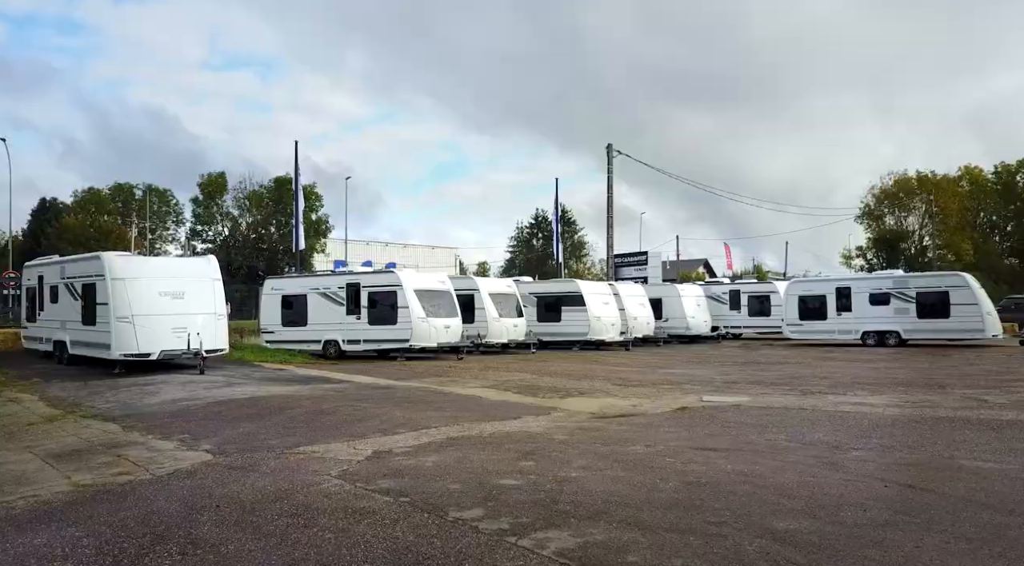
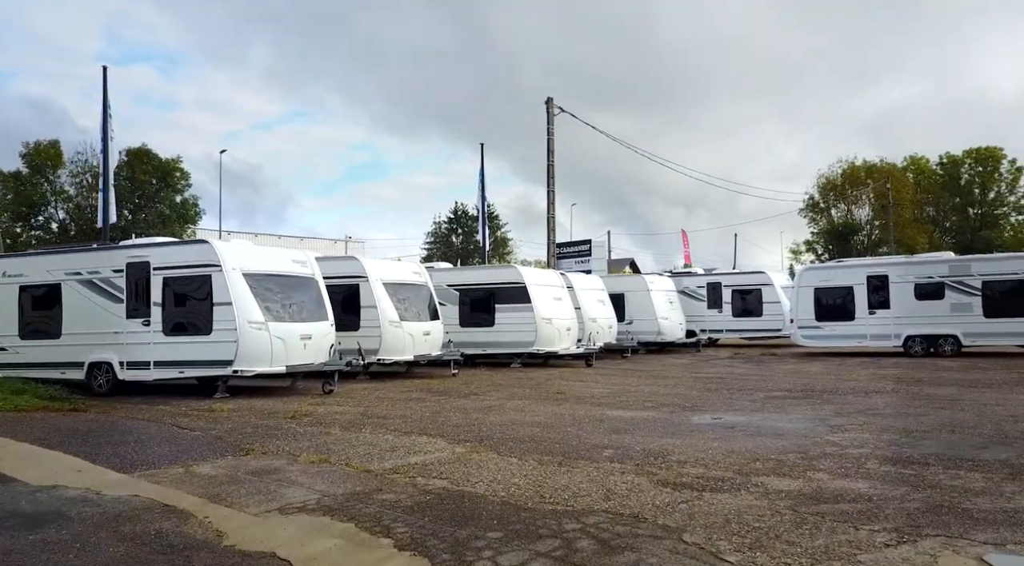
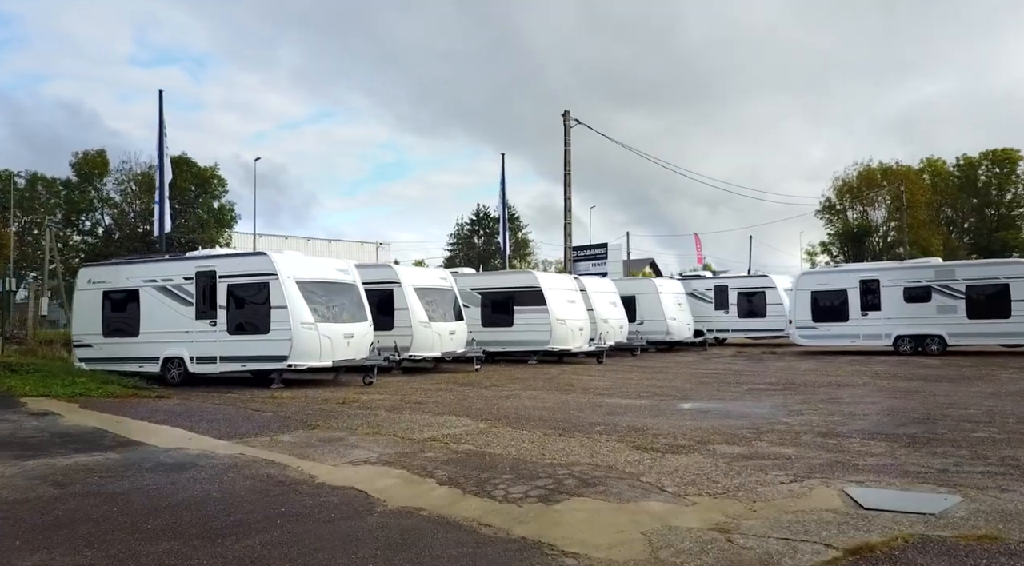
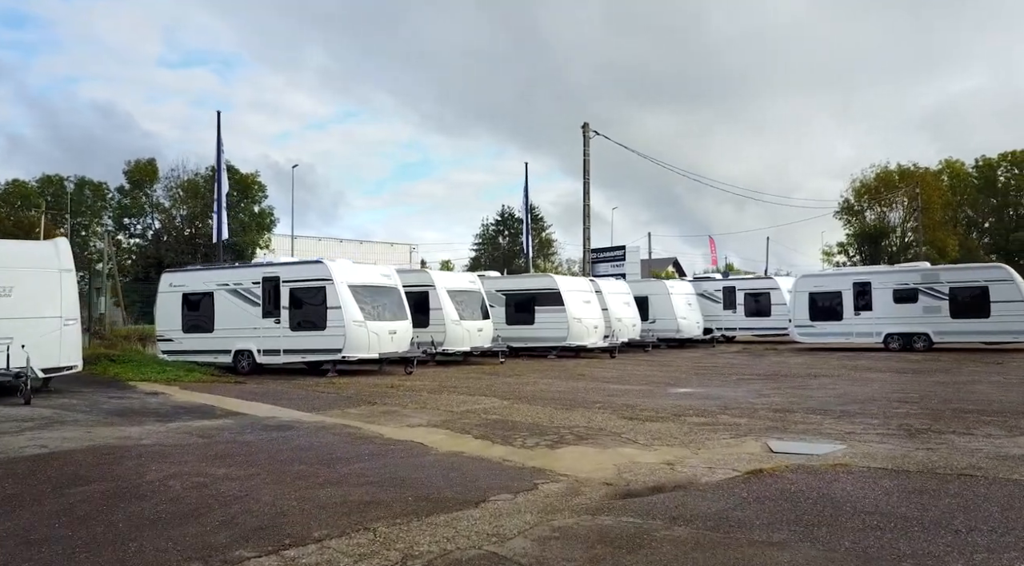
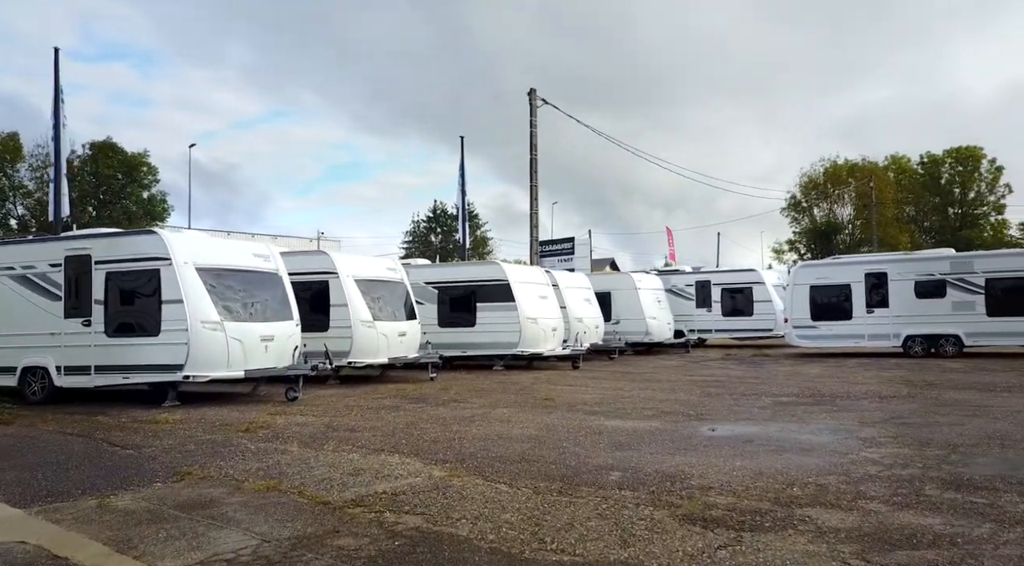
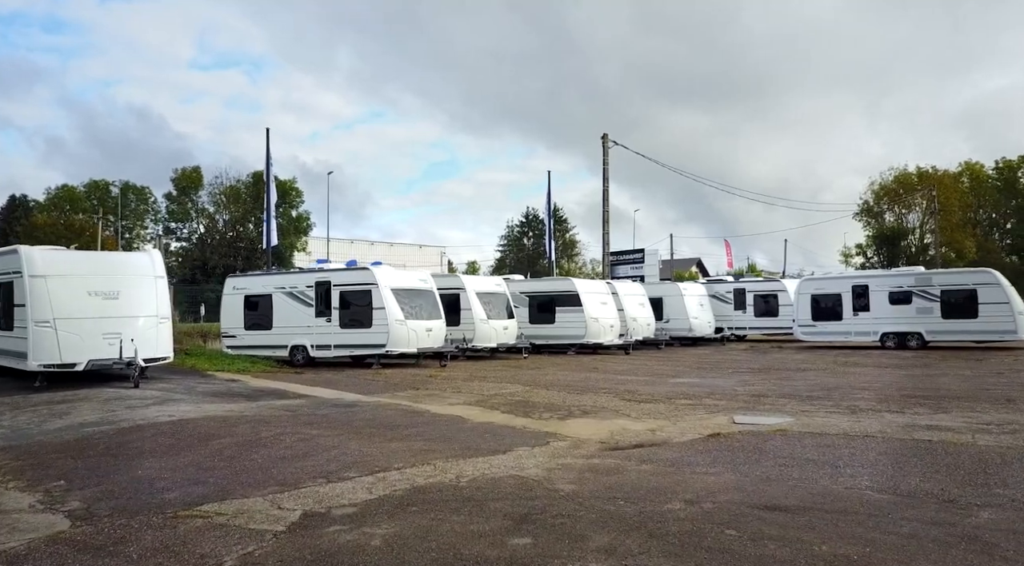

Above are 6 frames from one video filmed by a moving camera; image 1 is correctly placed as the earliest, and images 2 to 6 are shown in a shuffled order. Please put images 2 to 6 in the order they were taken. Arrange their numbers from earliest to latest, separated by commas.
6, 4, 3, 2, 5
